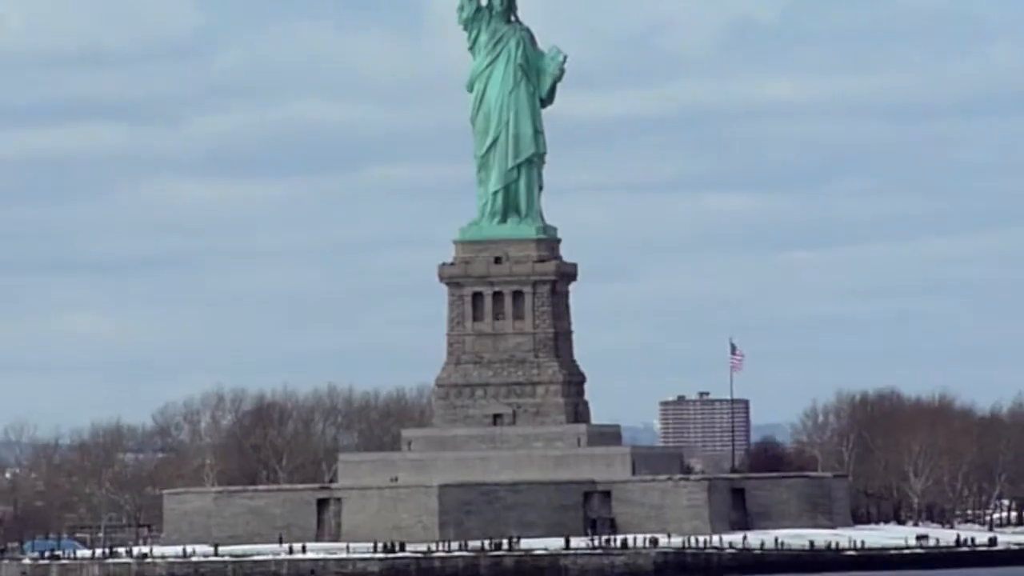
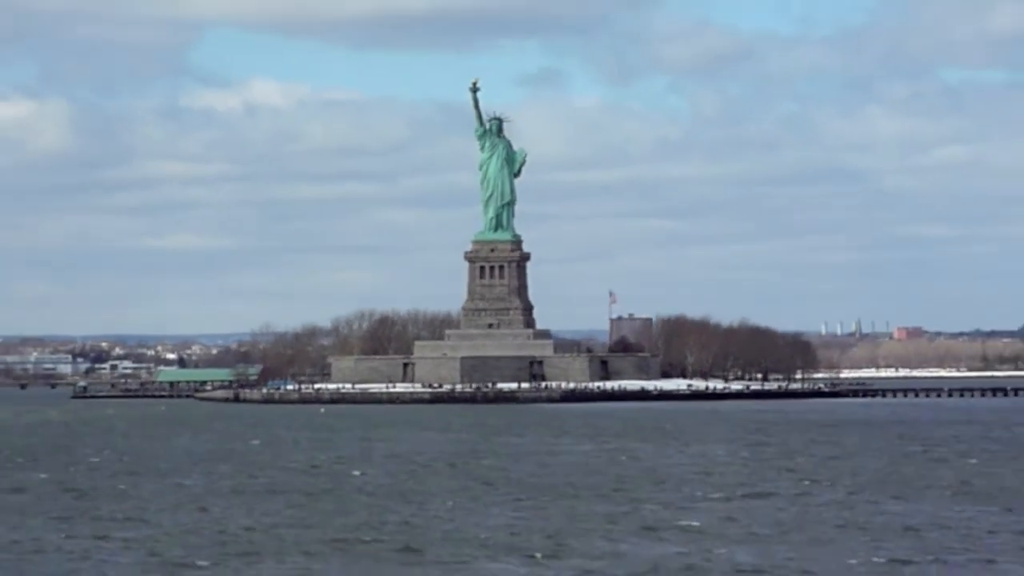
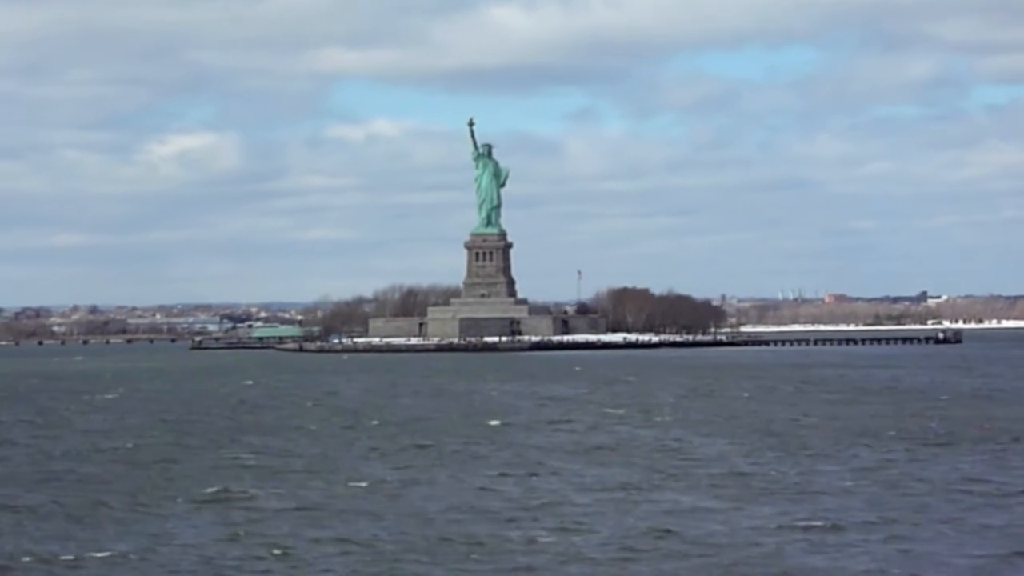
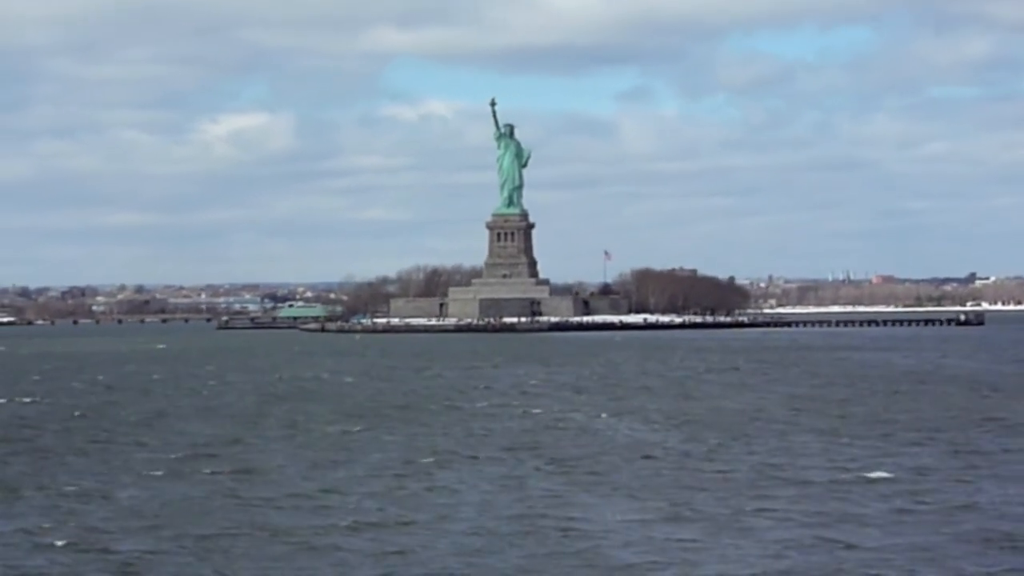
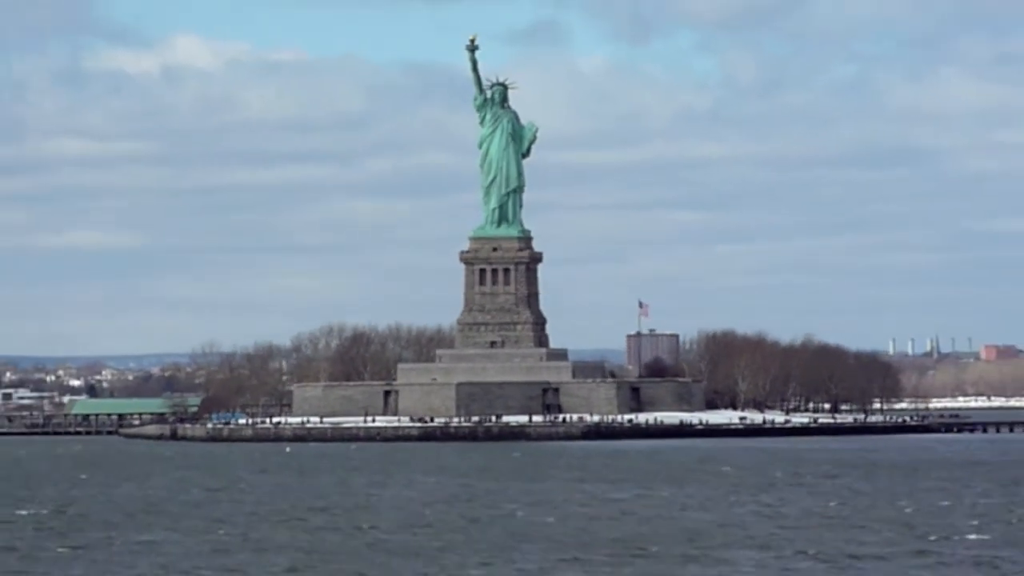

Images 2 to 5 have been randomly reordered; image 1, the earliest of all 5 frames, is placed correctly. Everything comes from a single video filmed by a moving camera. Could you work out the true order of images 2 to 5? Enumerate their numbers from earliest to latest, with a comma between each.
5, 2, 3, 4
